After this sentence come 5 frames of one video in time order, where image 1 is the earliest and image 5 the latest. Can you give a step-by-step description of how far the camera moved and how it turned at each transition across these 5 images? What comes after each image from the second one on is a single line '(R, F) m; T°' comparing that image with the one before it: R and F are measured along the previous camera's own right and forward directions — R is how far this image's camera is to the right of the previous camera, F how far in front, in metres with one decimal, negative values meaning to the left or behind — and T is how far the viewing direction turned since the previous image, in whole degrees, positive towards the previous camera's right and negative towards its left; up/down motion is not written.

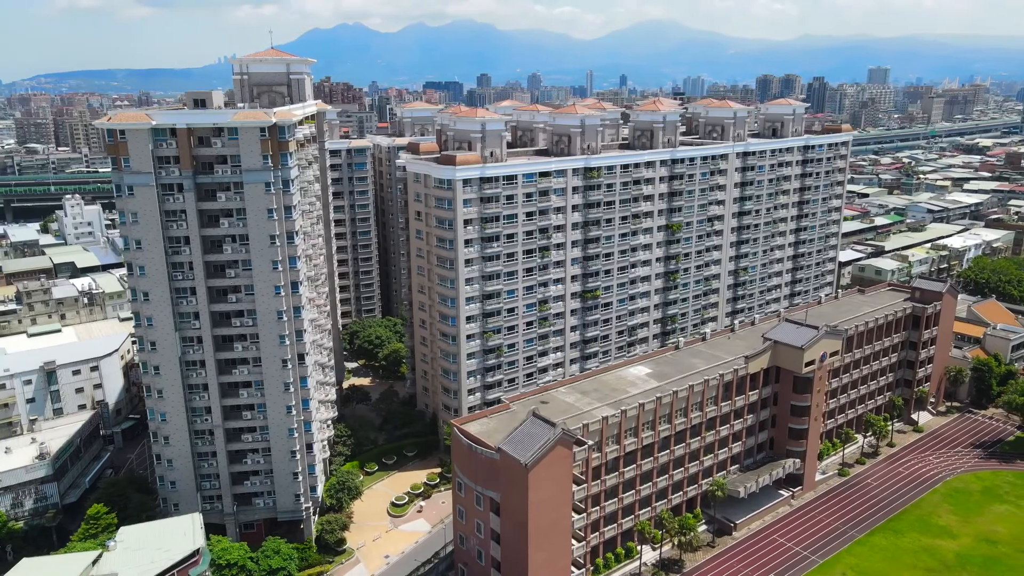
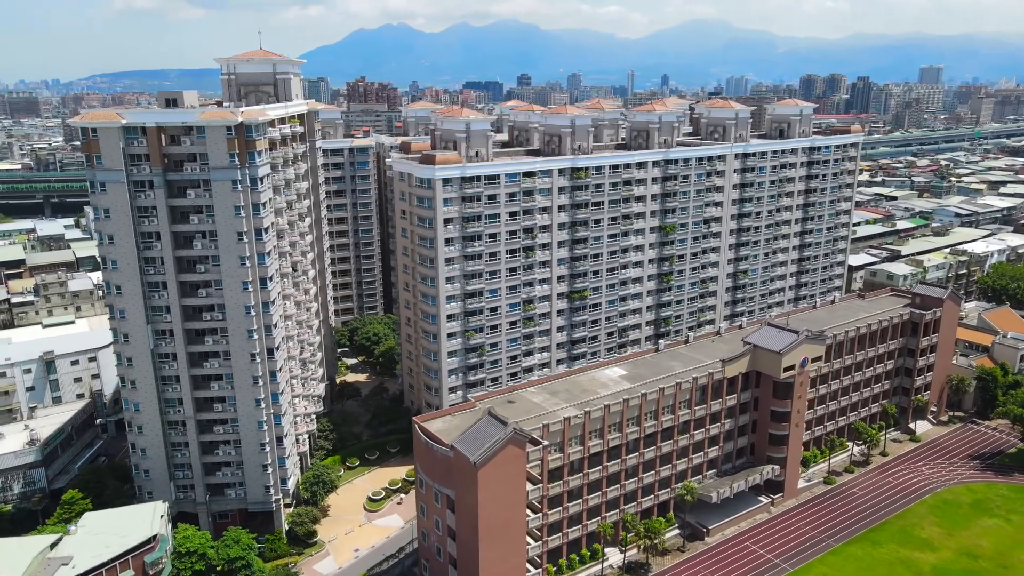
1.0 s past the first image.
(+6.4, 0.0) m; -3°
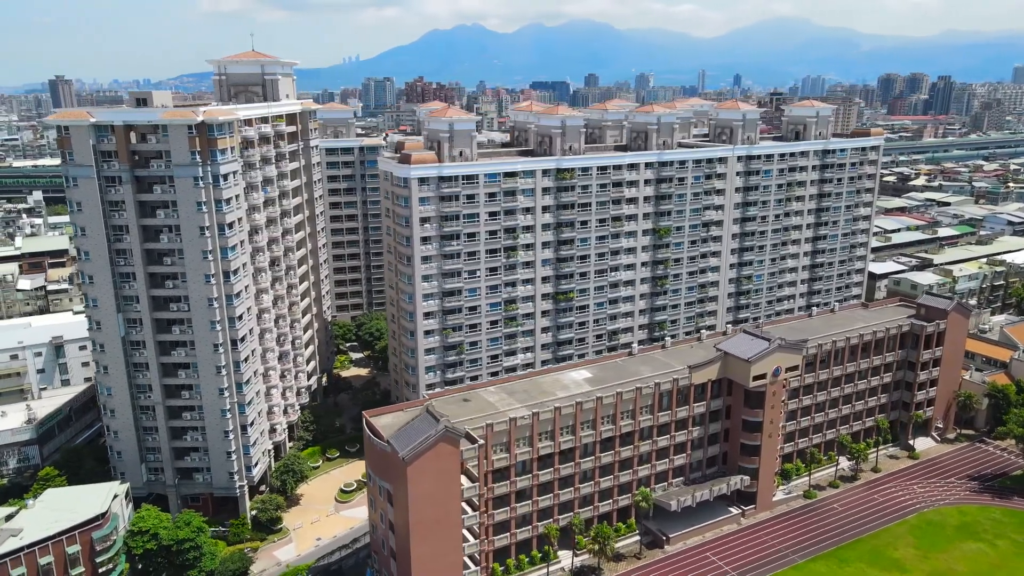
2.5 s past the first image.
(+9.8, +0.1) m; -5°
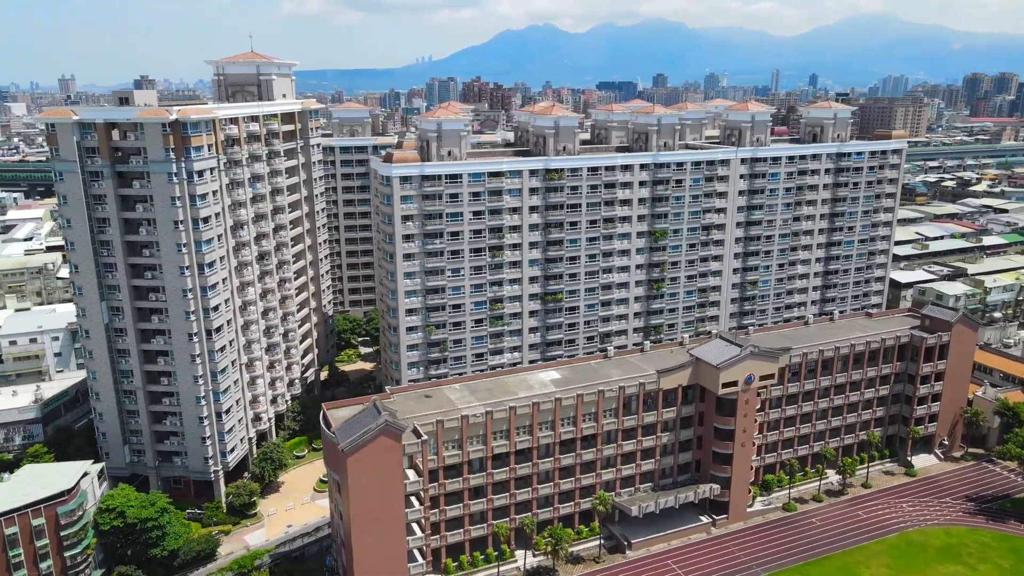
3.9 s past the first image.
(+9.2, 0.0) m; -5°
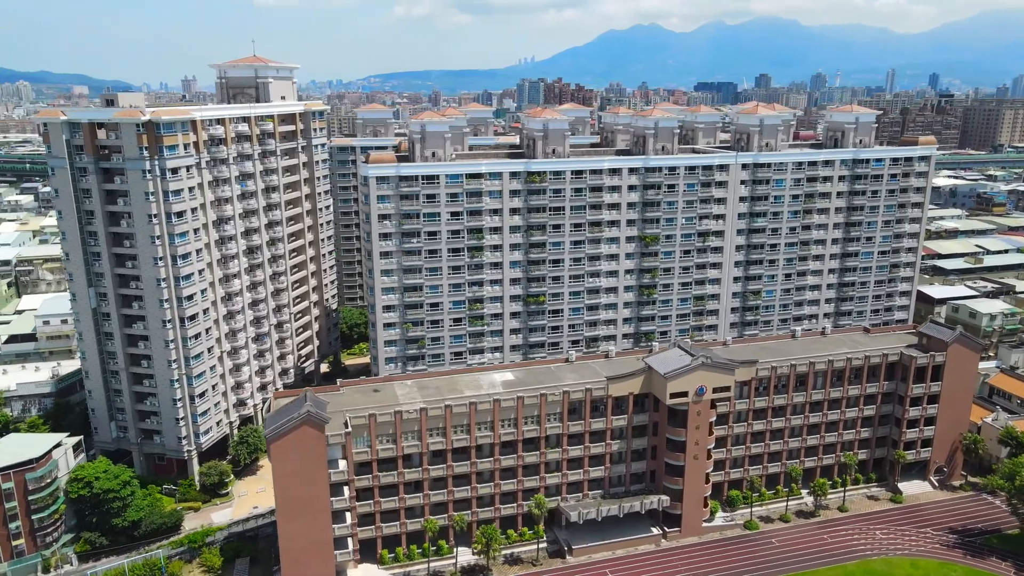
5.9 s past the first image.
(+13.4, 0.0) m; -7°
